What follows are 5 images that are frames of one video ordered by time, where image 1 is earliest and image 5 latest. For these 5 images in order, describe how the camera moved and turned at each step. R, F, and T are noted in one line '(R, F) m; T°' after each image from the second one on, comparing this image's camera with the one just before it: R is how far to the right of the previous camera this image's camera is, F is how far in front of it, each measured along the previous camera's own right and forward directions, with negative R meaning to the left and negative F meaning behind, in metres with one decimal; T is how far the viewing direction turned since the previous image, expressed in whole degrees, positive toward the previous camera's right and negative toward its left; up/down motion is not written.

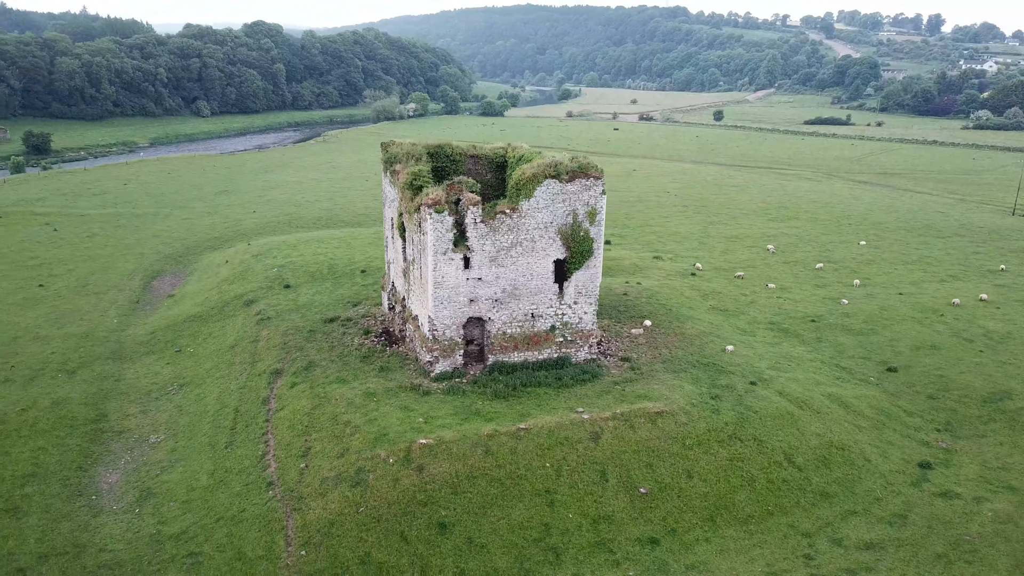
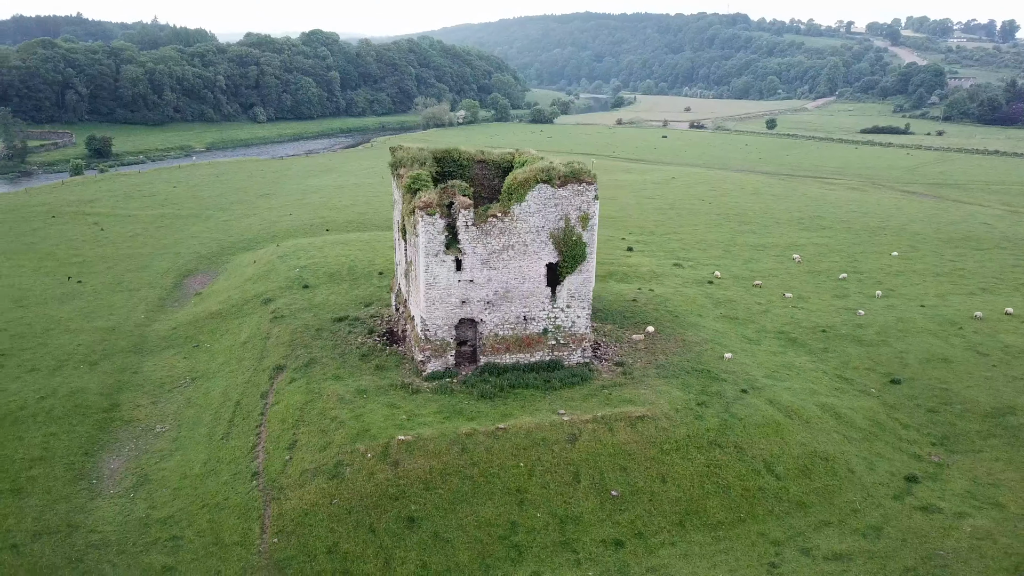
(+1.5, -0.2) m; -4°
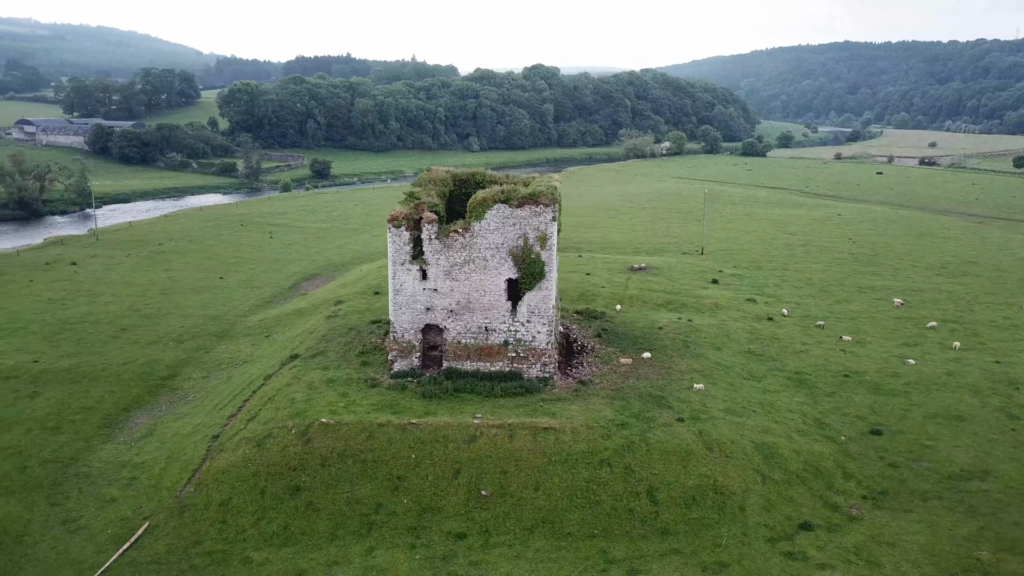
(+6.8, -0.2) m; -17°
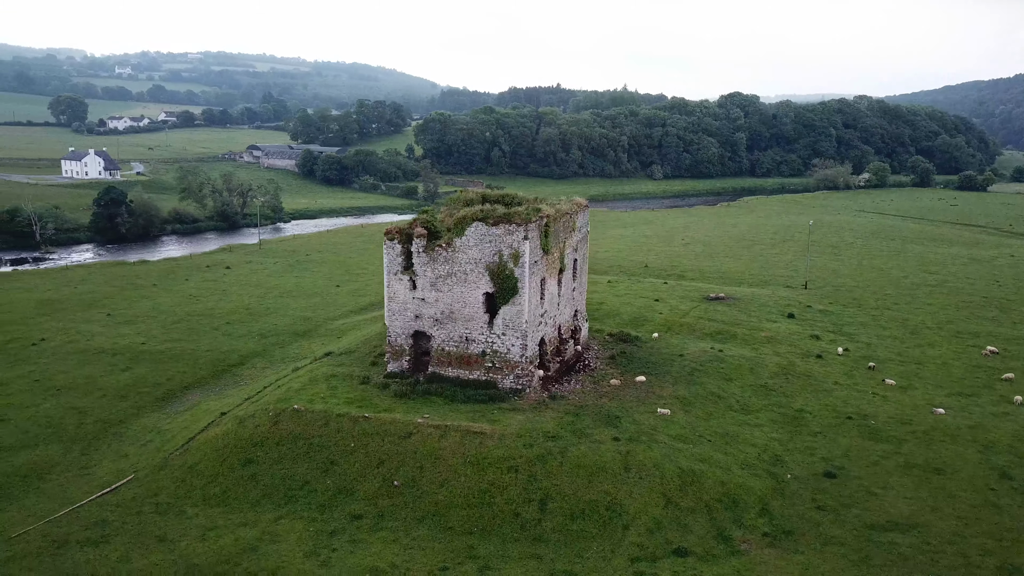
(+6.2, -0.3) m; -15°
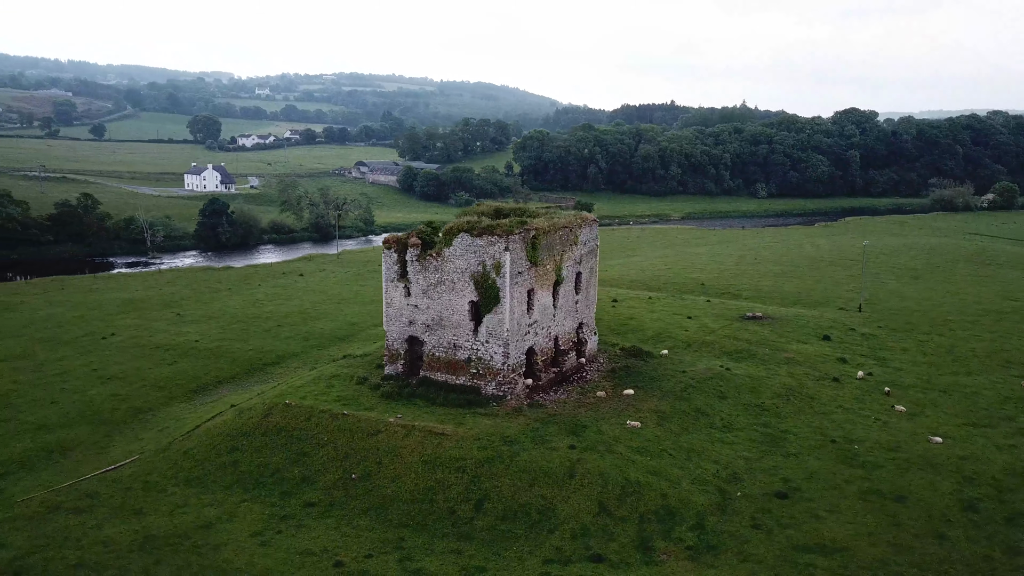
(+3.7, -0.4) m; -8°
